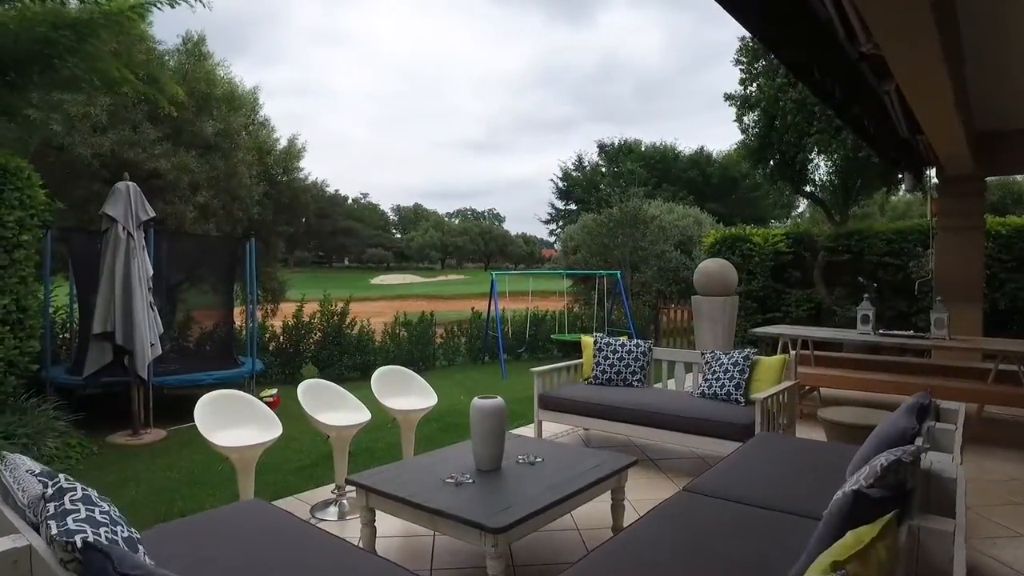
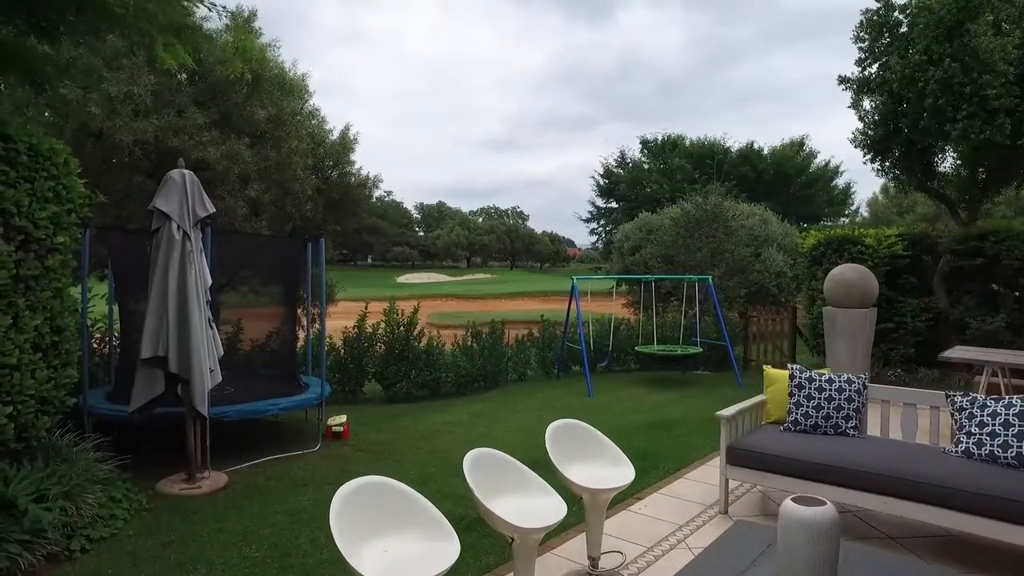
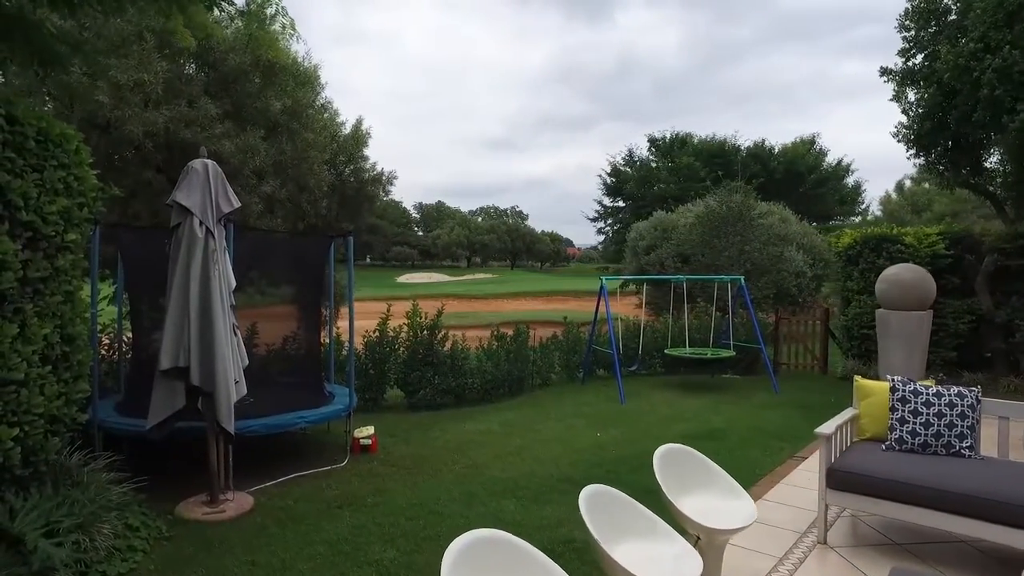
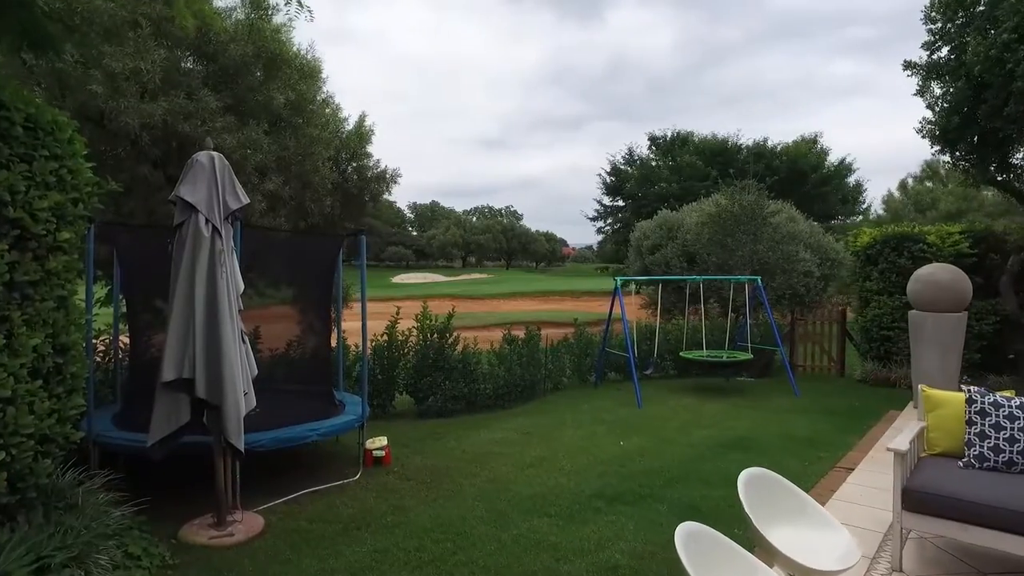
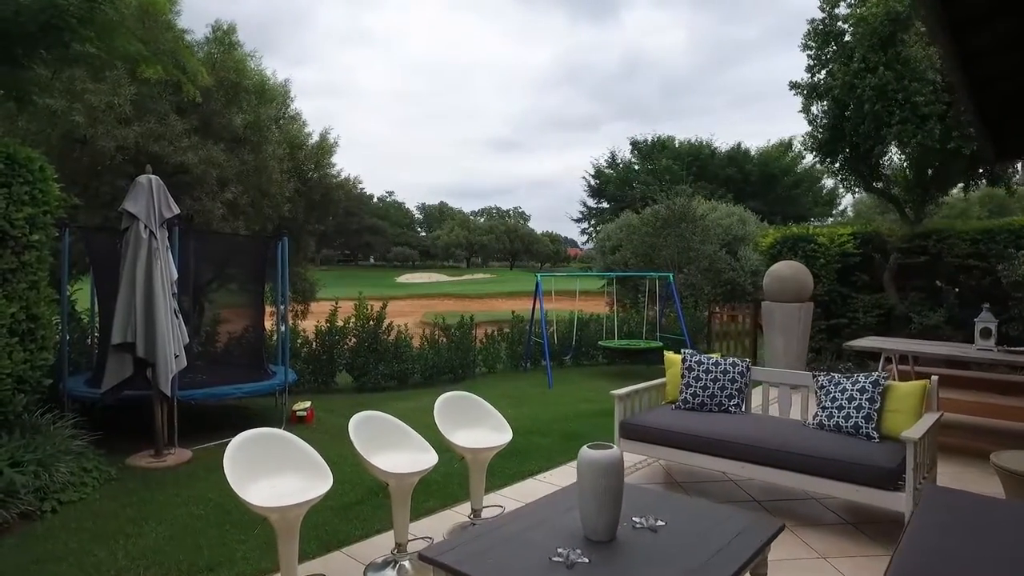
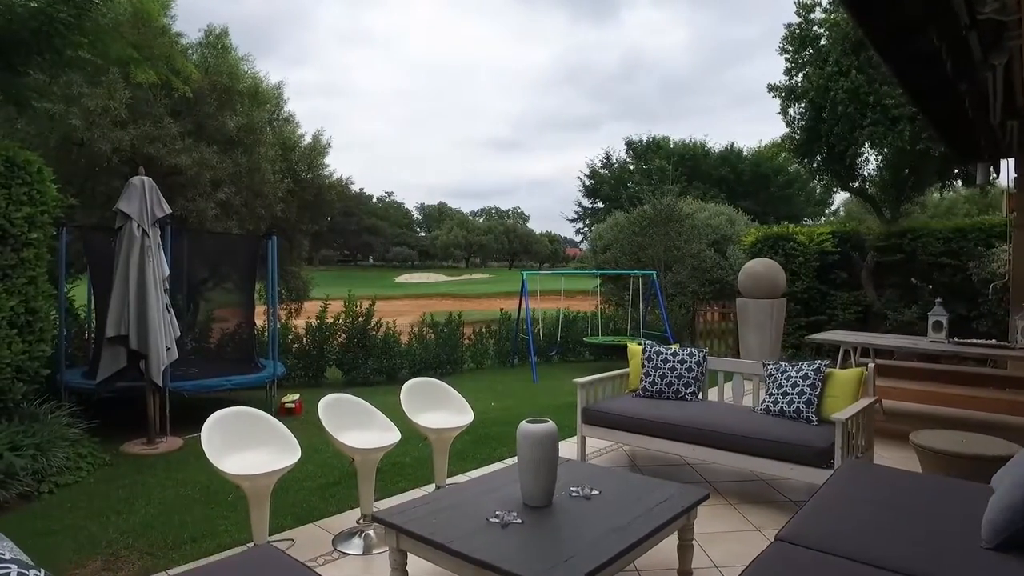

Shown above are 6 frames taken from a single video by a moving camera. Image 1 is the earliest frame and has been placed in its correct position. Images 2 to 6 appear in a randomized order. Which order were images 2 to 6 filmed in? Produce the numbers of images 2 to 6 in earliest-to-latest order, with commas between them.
6, 5, 2, 3, 4
